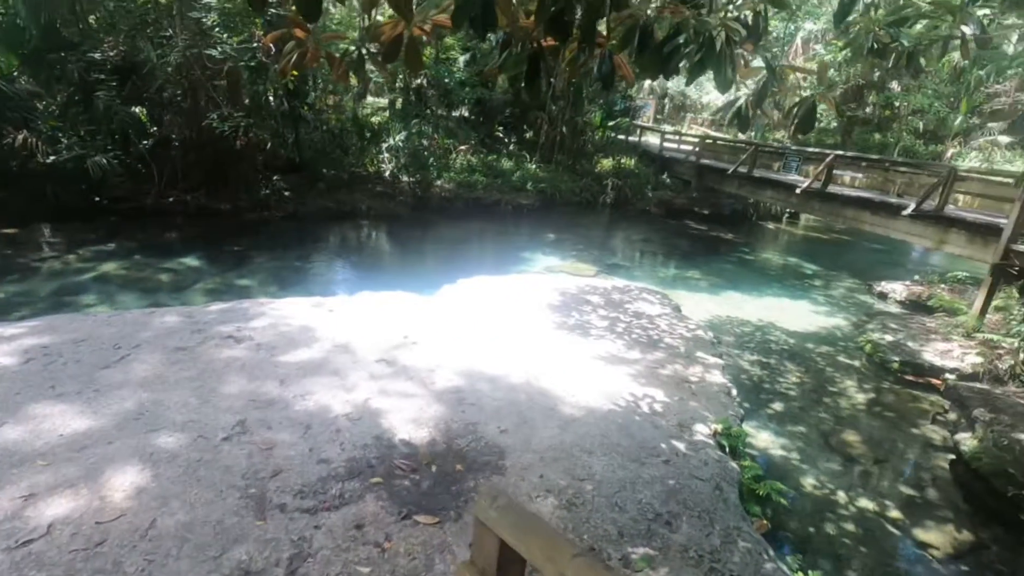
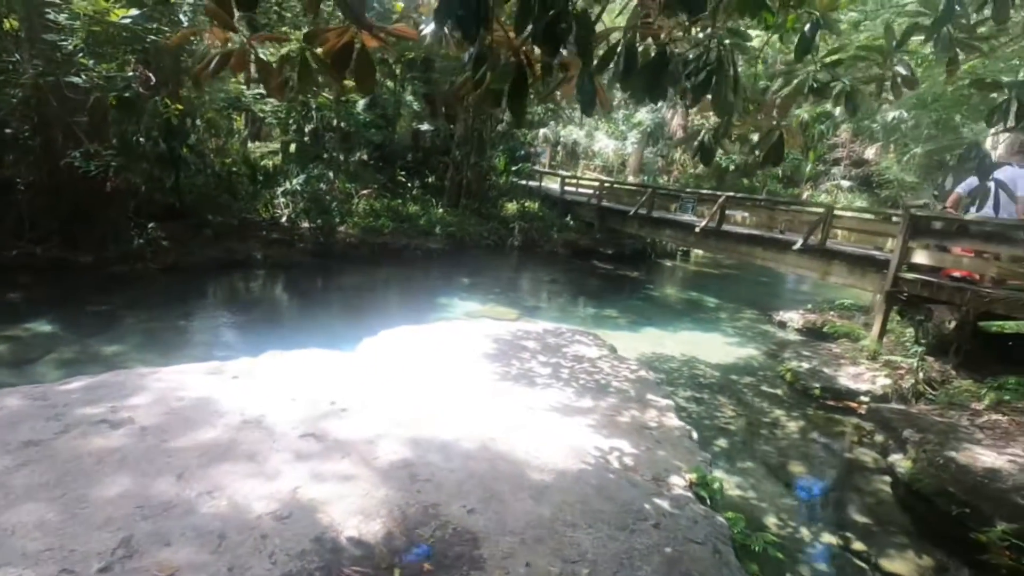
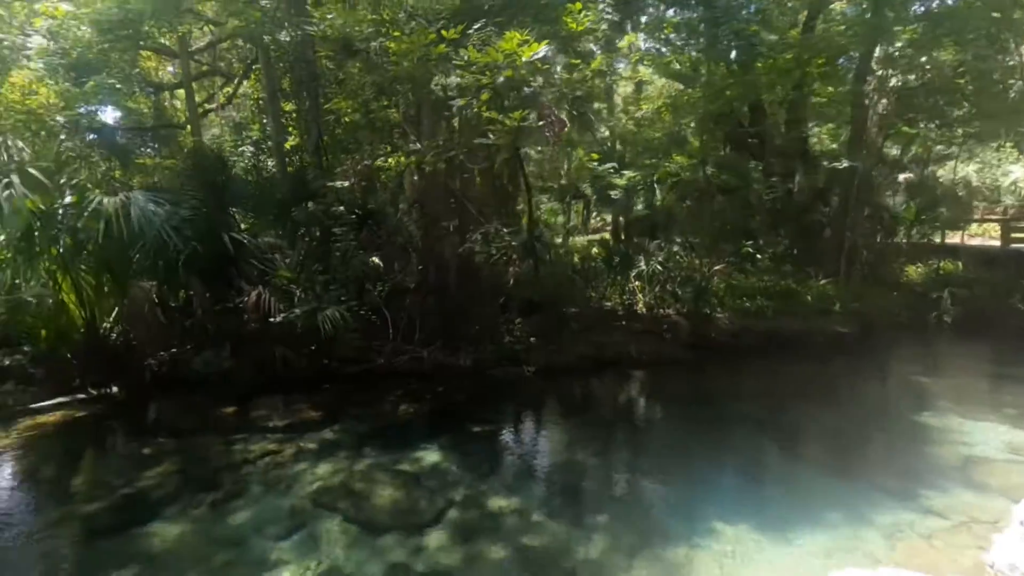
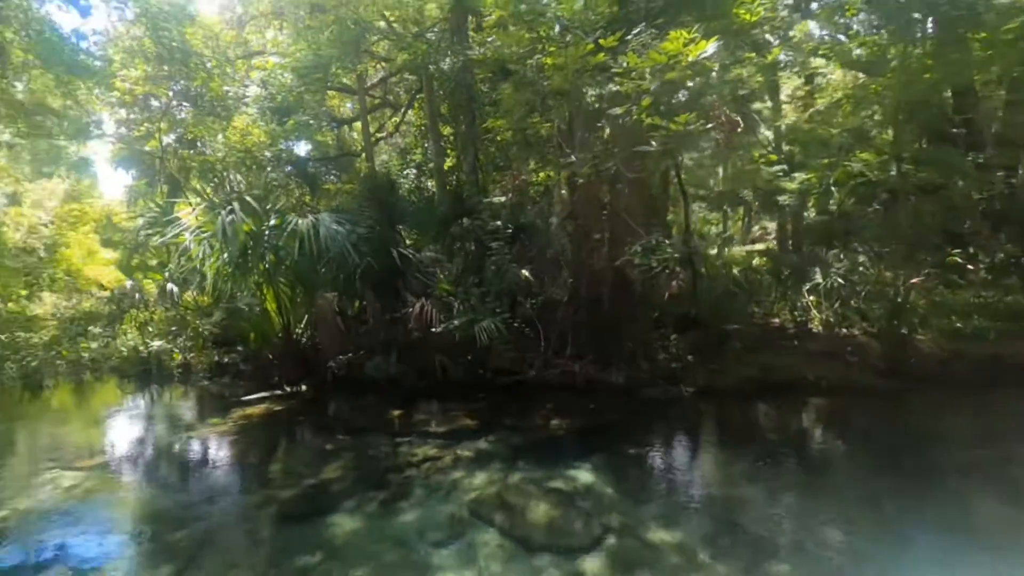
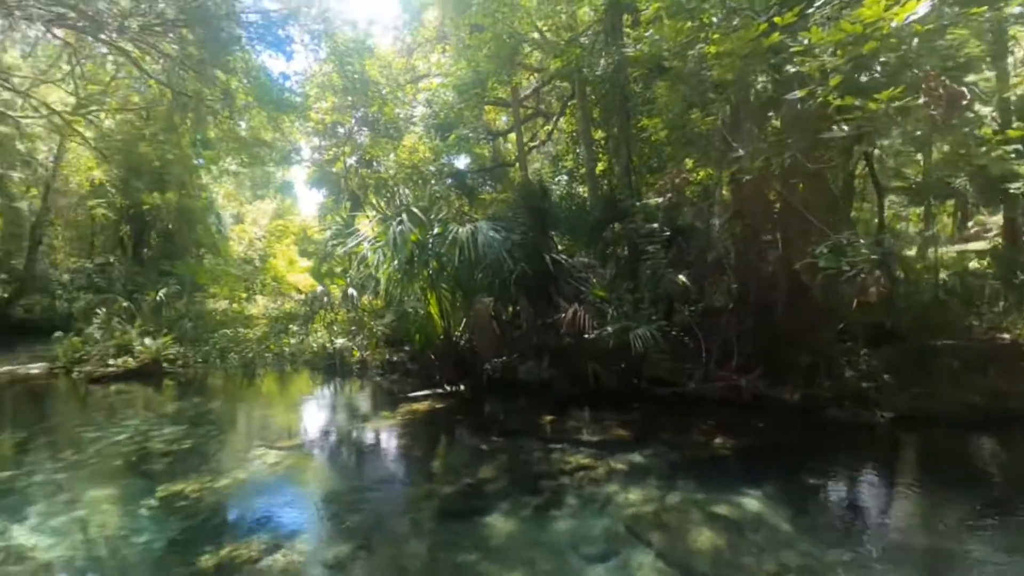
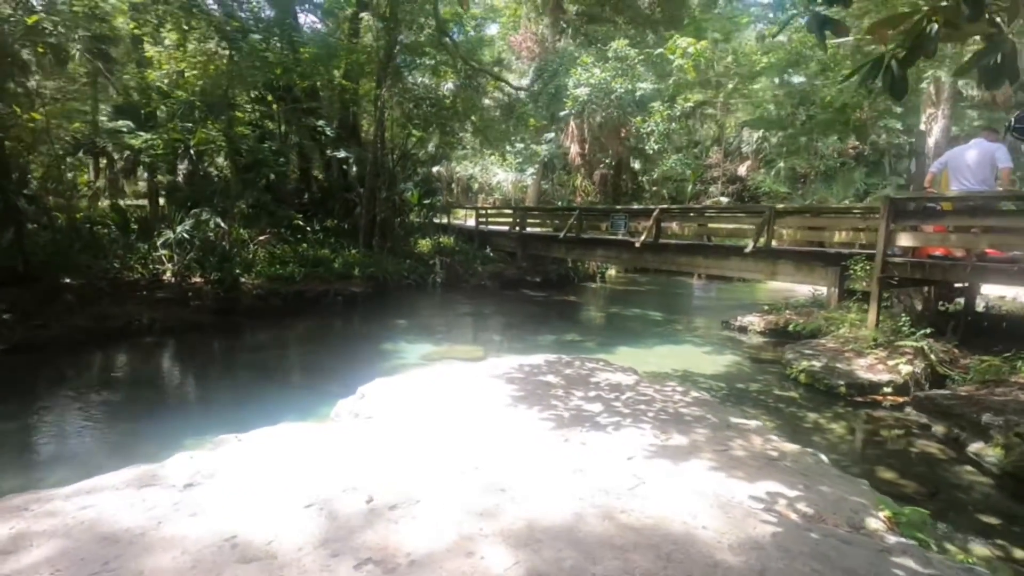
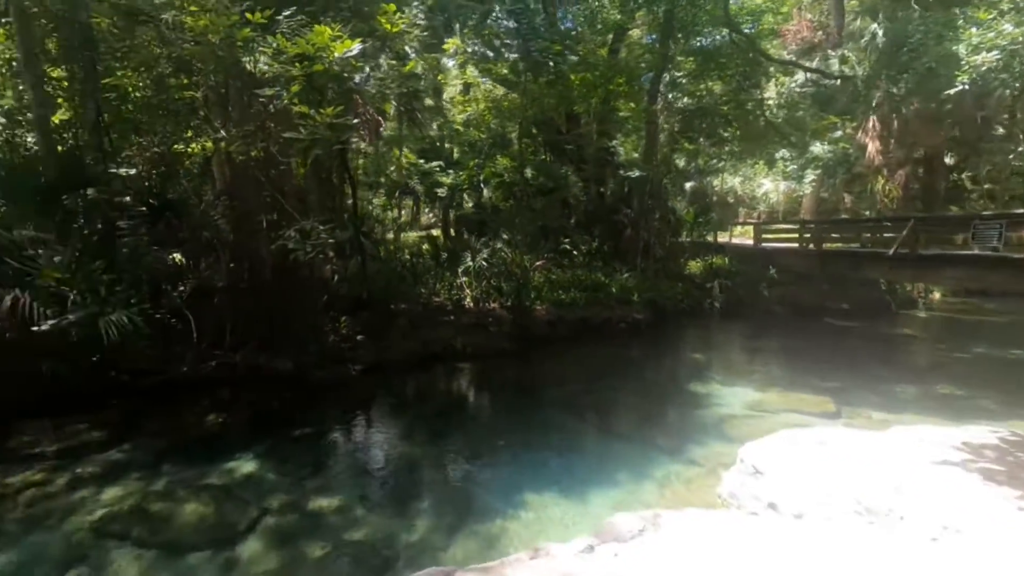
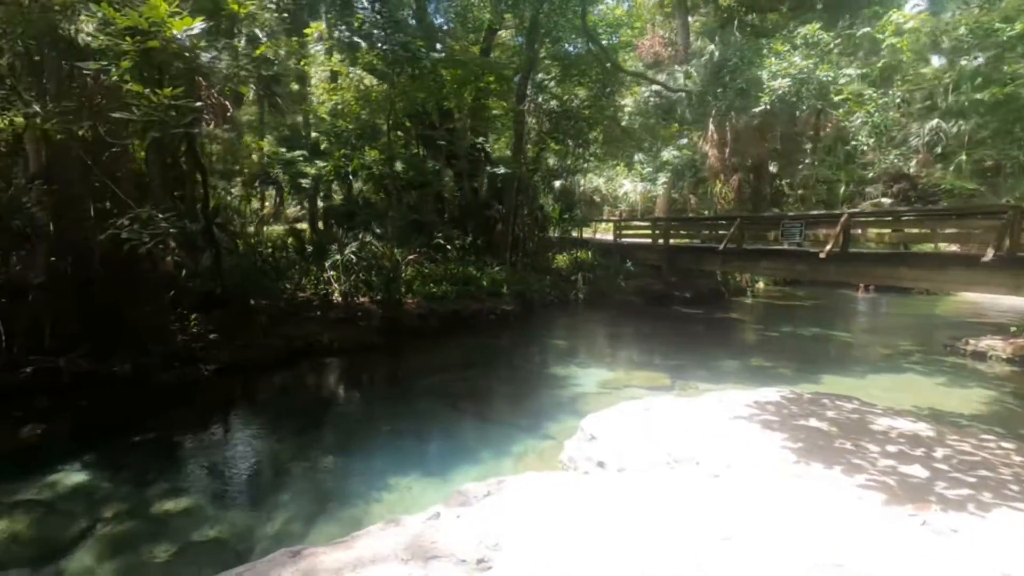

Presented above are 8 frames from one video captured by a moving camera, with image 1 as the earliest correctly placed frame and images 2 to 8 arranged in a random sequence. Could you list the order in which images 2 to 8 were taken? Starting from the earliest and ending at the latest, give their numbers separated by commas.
2, 6, 8, 7, 3, 4, 5
